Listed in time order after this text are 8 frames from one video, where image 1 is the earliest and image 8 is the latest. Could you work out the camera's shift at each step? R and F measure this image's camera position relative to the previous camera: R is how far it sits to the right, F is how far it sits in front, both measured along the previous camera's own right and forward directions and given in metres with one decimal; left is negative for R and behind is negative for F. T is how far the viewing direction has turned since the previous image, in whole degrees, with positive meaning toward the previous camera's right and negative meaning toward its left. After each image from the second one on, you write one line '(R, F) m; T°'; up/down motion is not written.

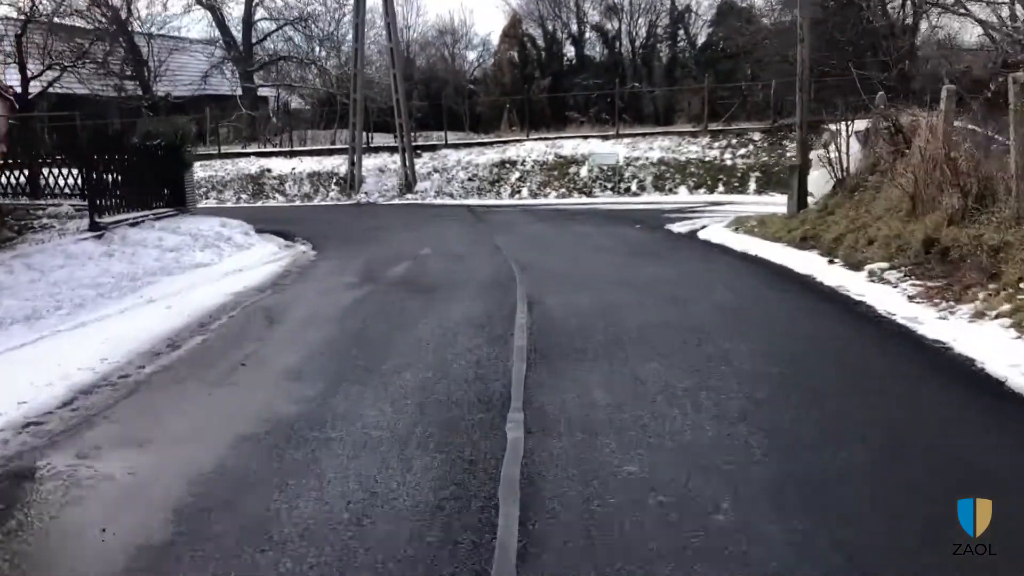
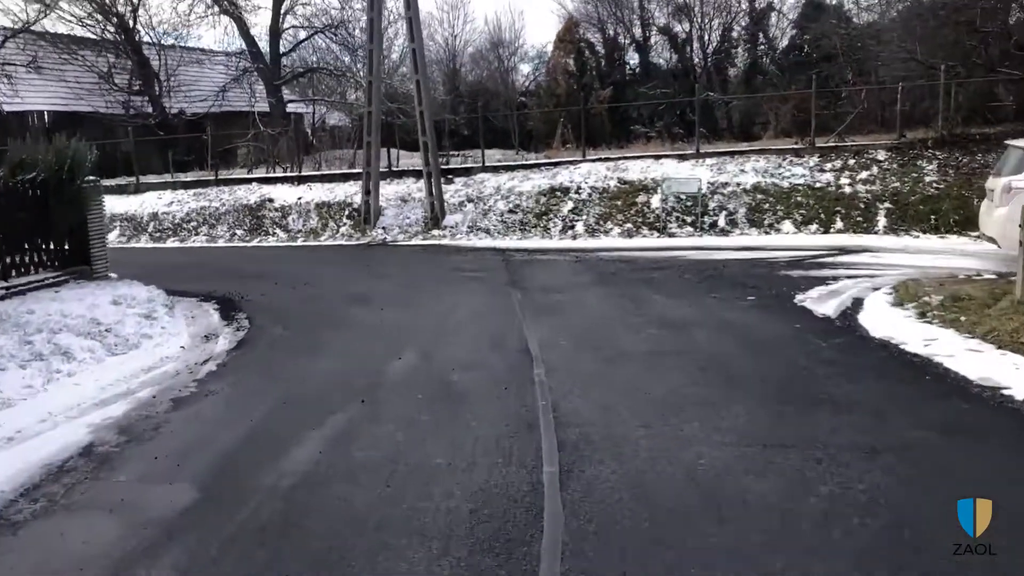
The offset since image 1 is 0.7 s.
(+0.2, +5.4) m; -4°
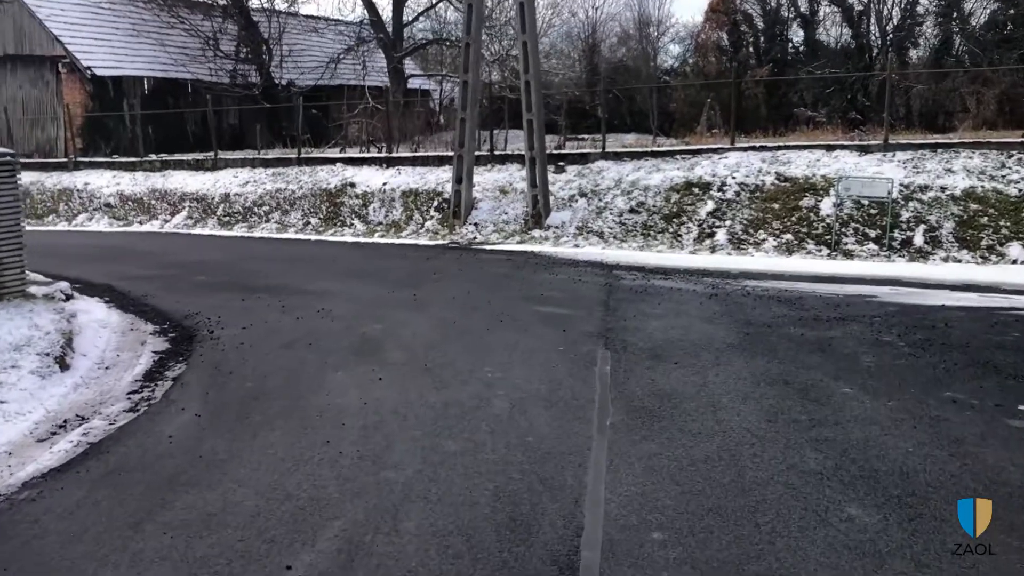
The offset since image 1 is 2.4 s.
(+0.4, +4.3) m; -8°
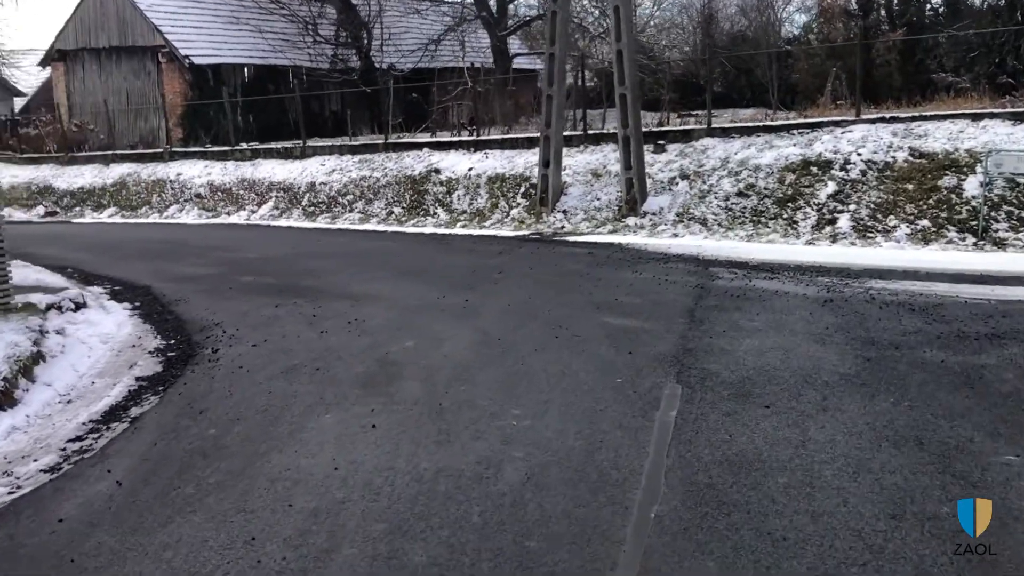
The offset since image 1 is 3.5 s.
(+0.5, +1.6) m; -7°
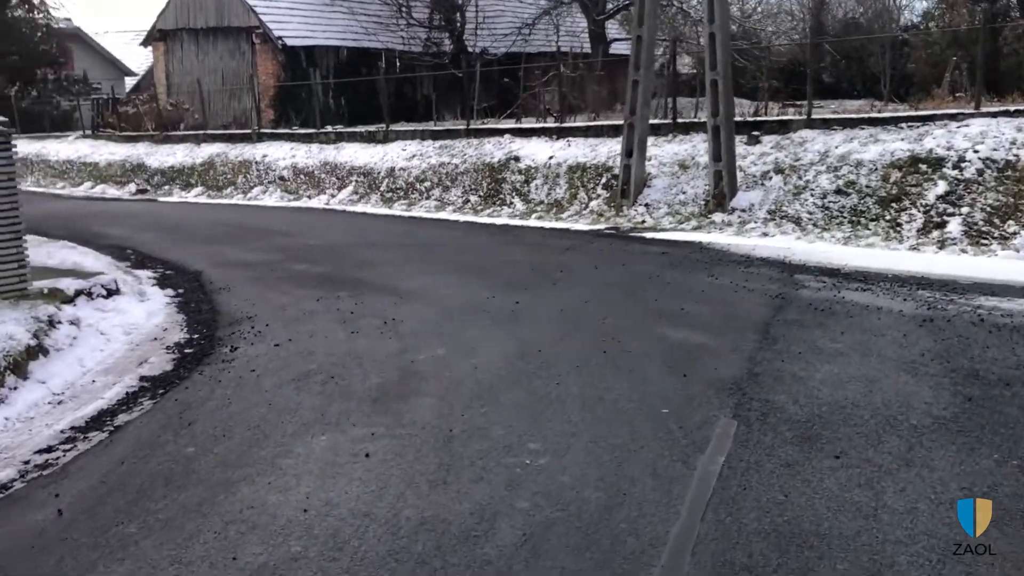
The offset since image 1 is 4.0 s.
(+0.4, +0.8) m; -6°
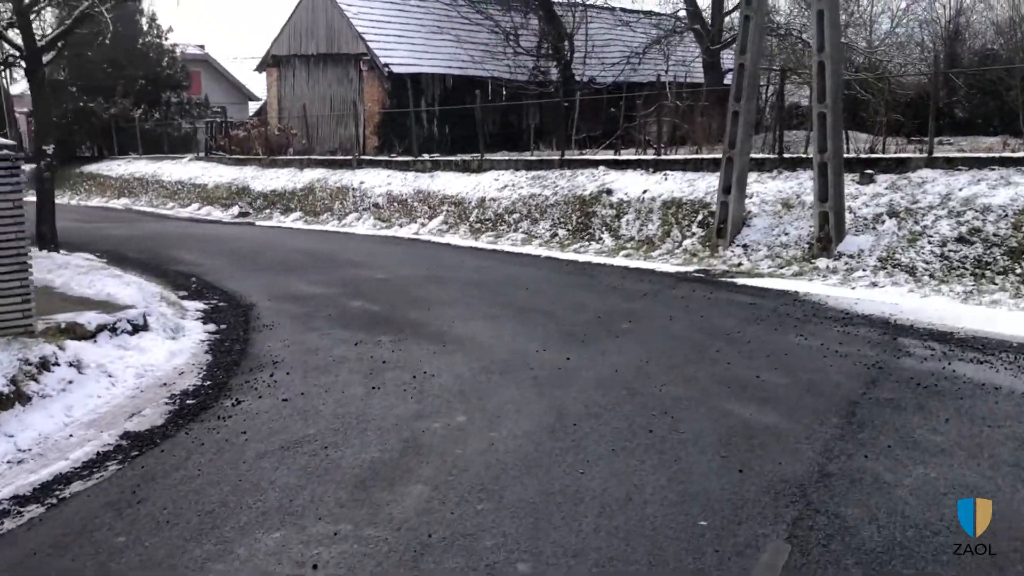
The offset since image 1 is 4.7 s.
(+0.5, +0.9) m; -7°
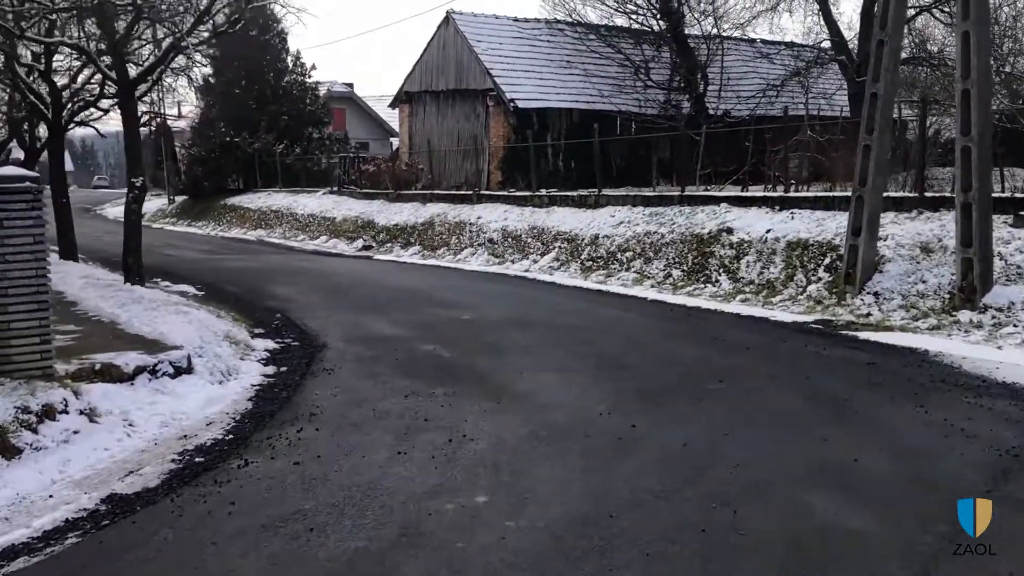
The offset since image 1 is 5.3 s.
(+0.6, +0.9) m; -9°
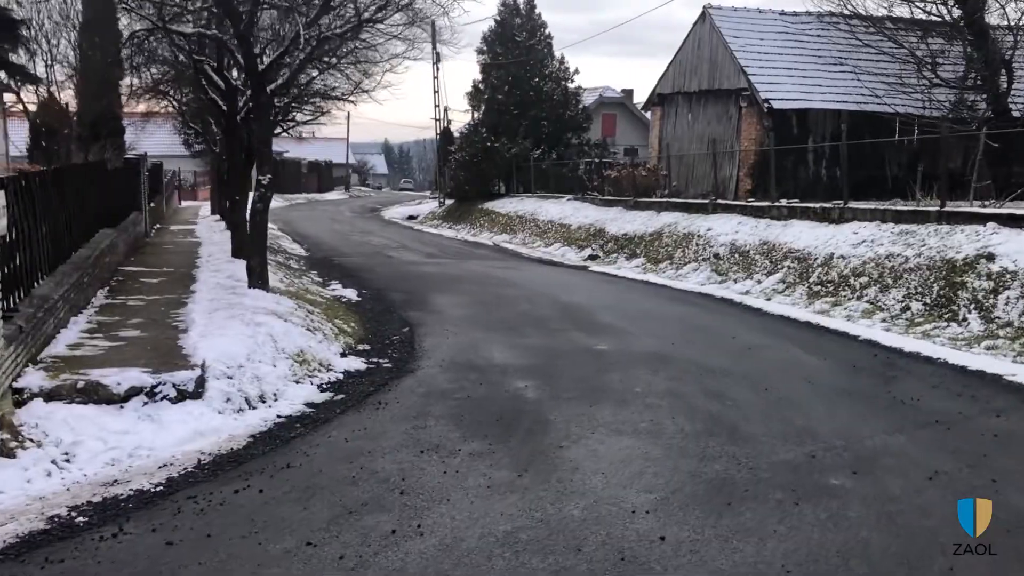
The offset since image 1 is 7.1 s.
(+1.4, +1.9) m; -18°
